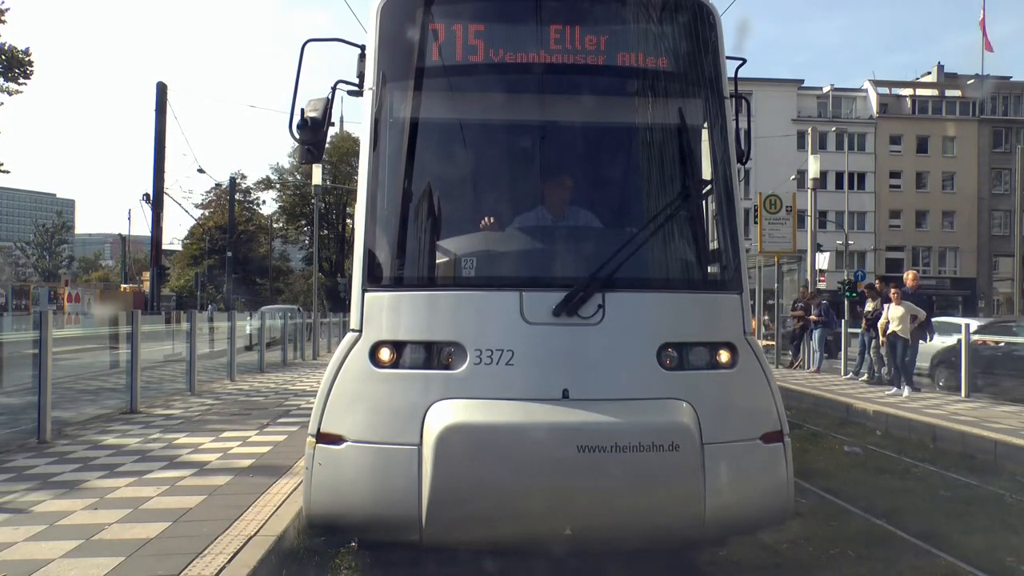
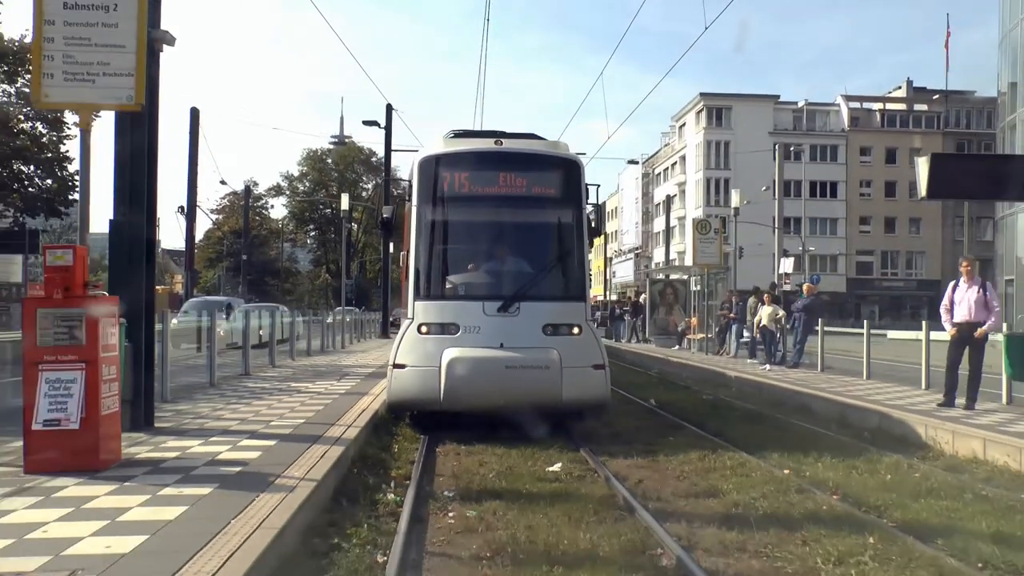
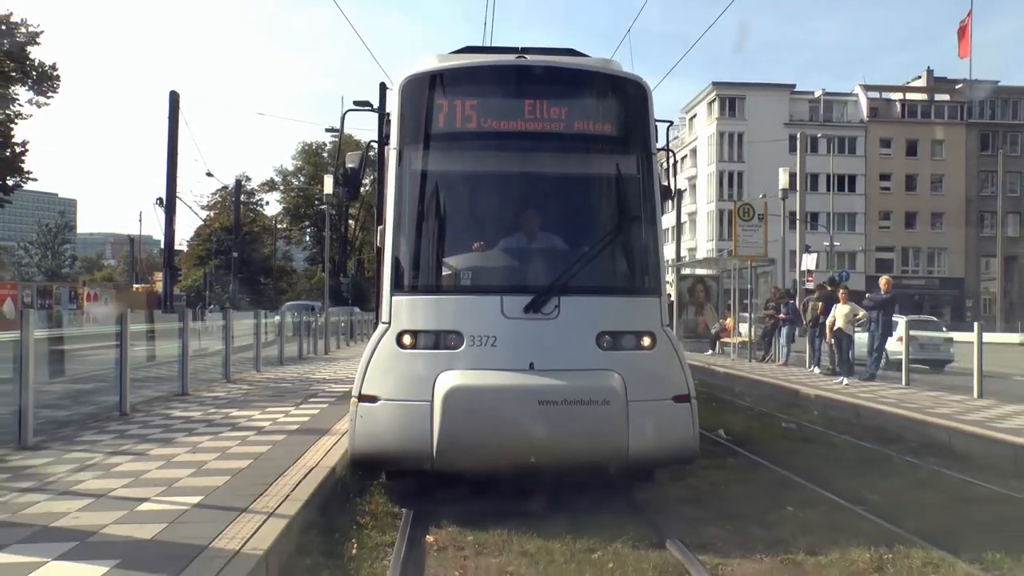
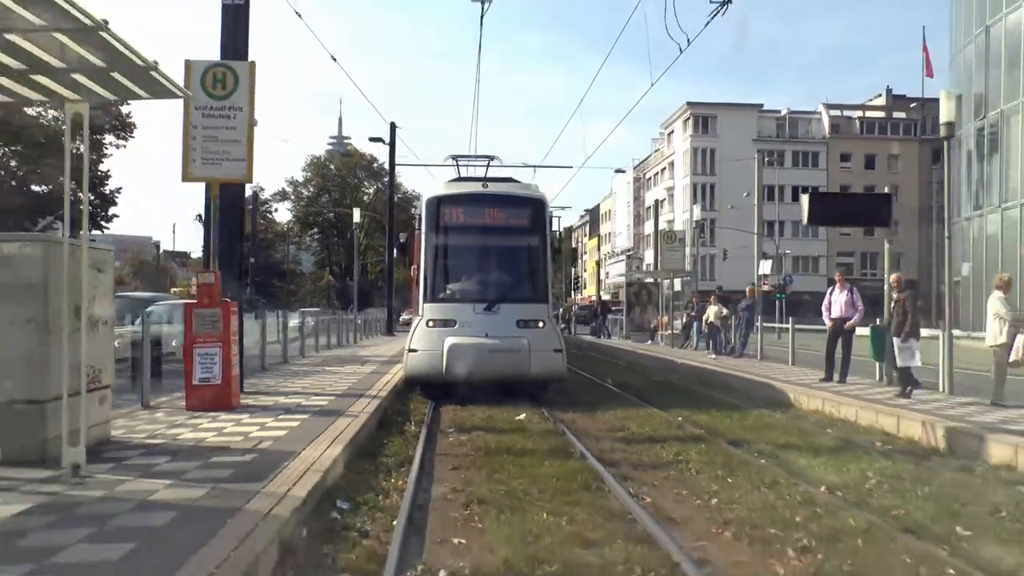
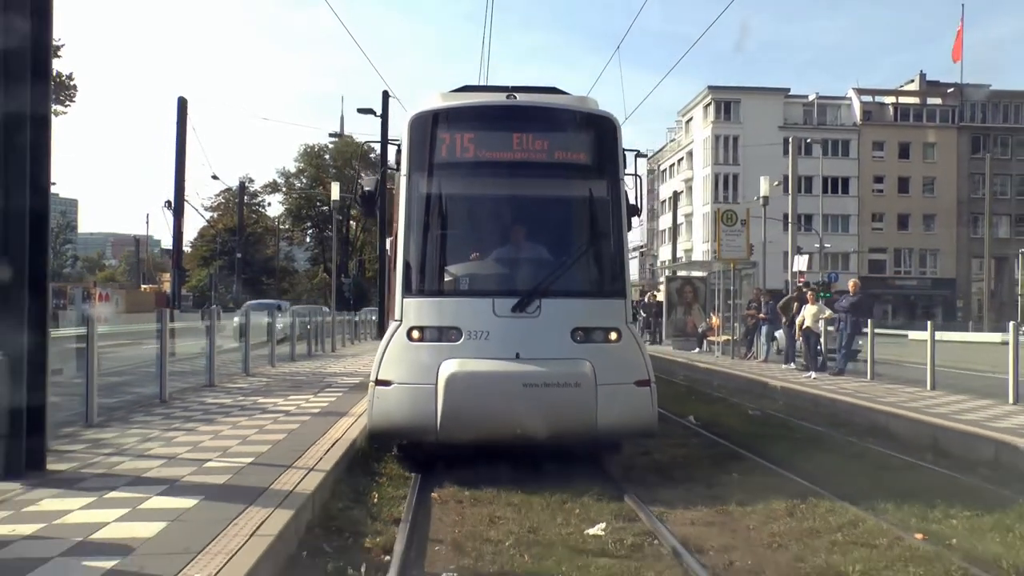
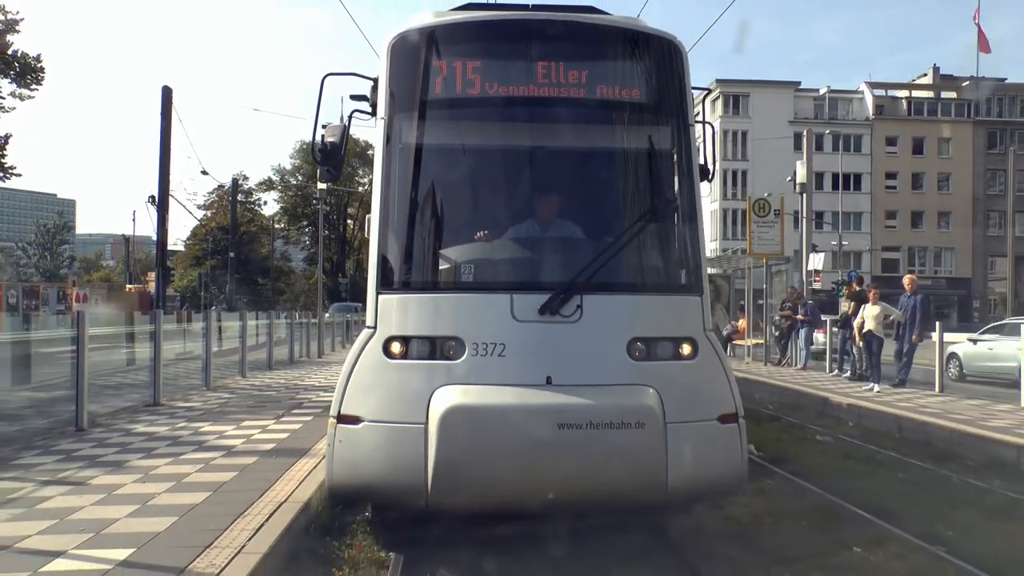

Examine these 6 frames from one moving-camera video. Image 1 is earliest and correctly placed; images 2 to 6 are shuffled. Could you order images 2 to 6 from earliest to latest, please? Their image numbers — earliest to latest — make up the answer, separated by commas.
6, 3, 5, 2, 4
